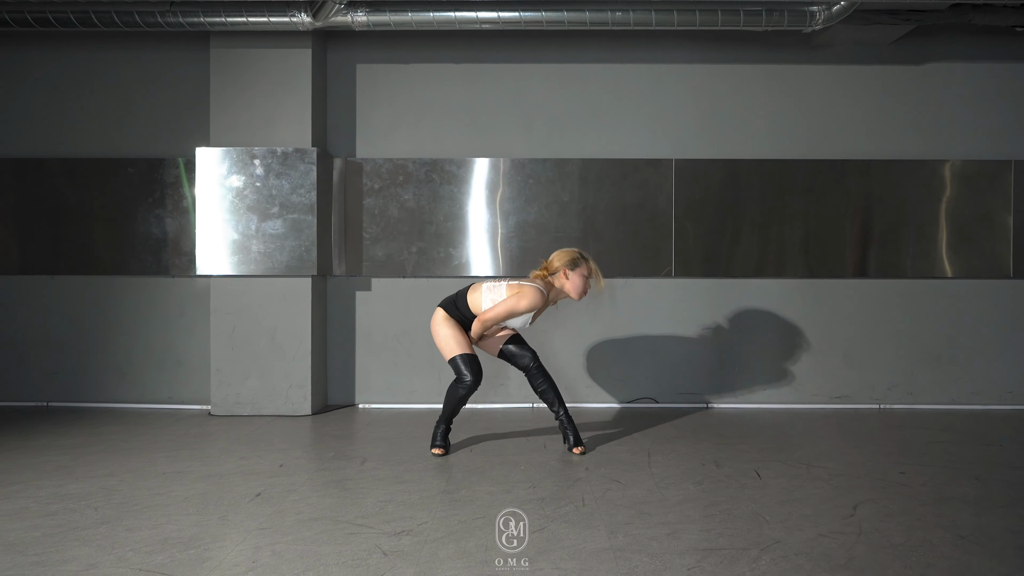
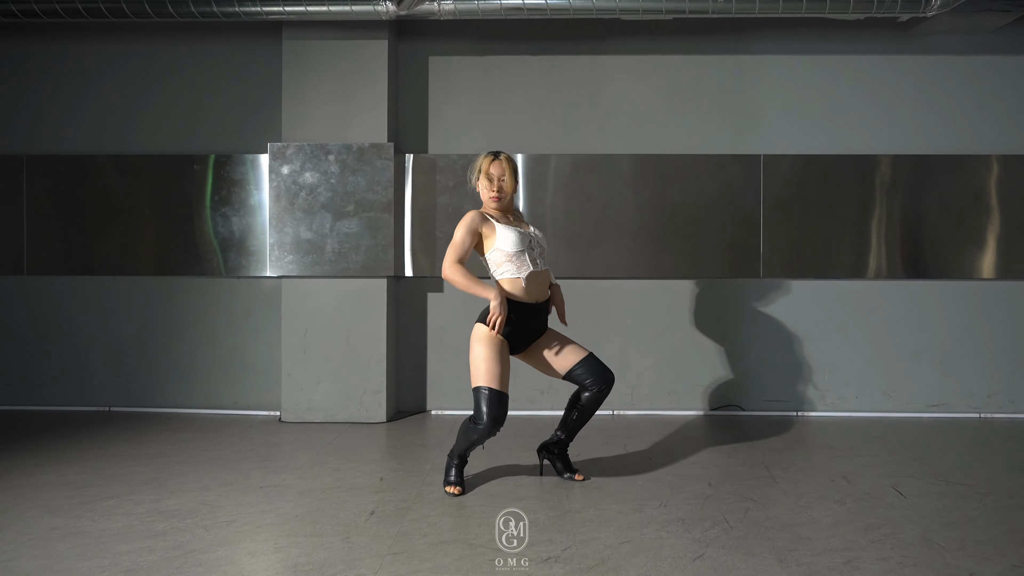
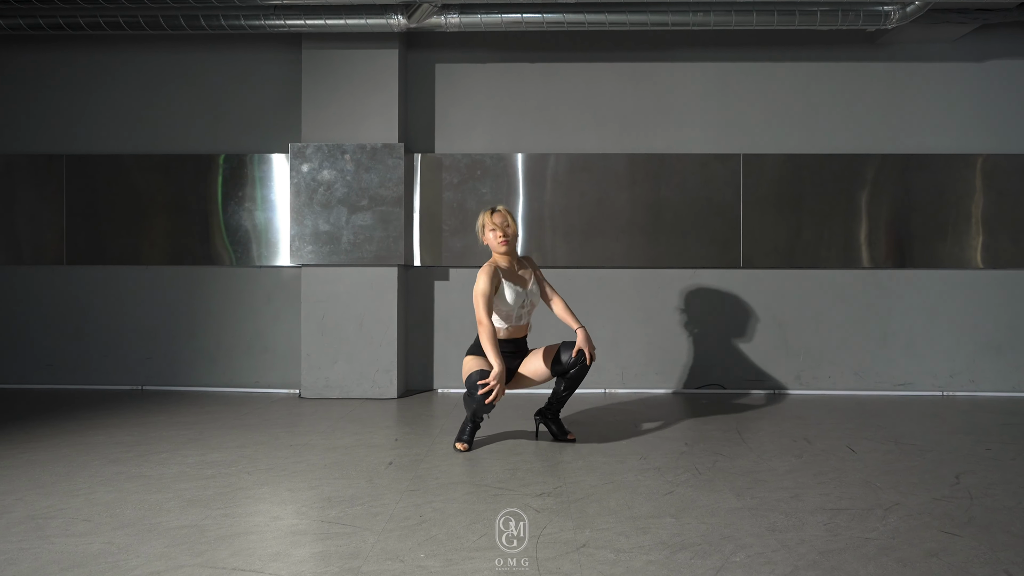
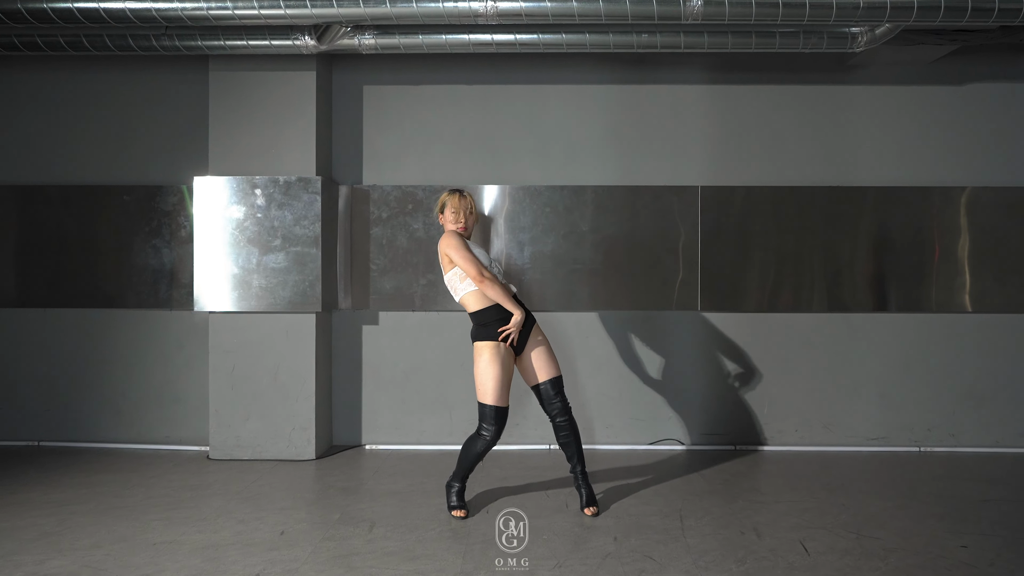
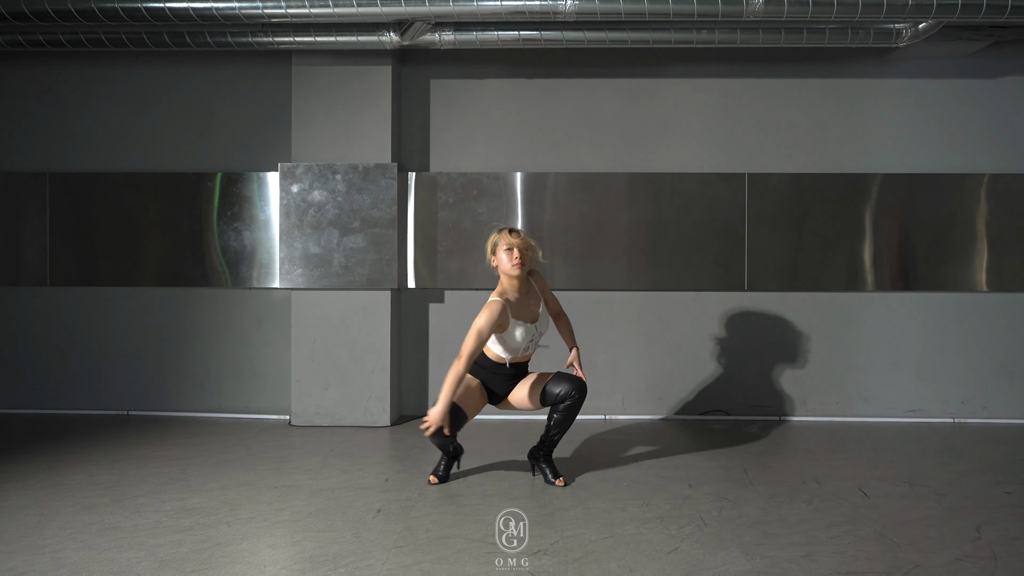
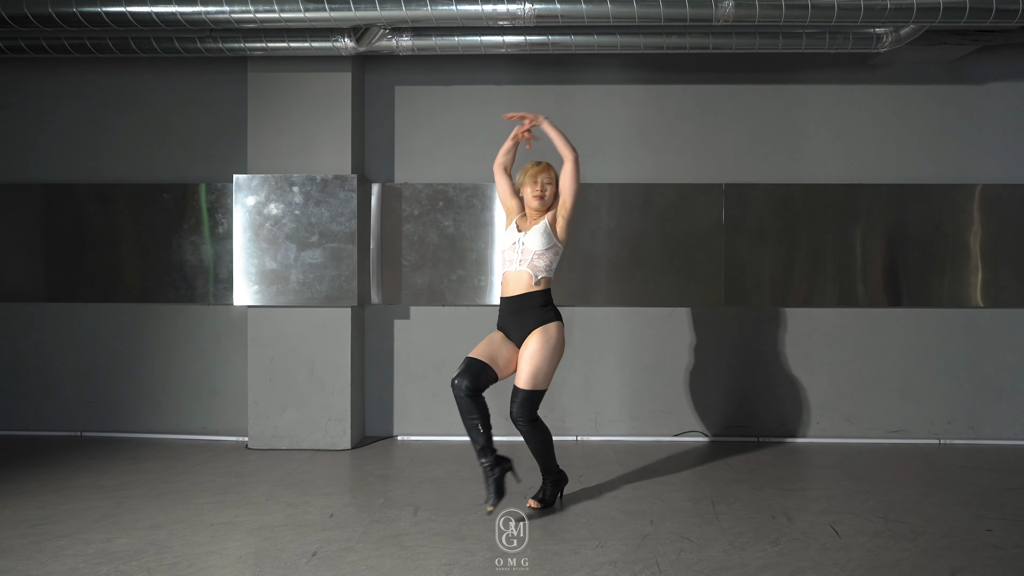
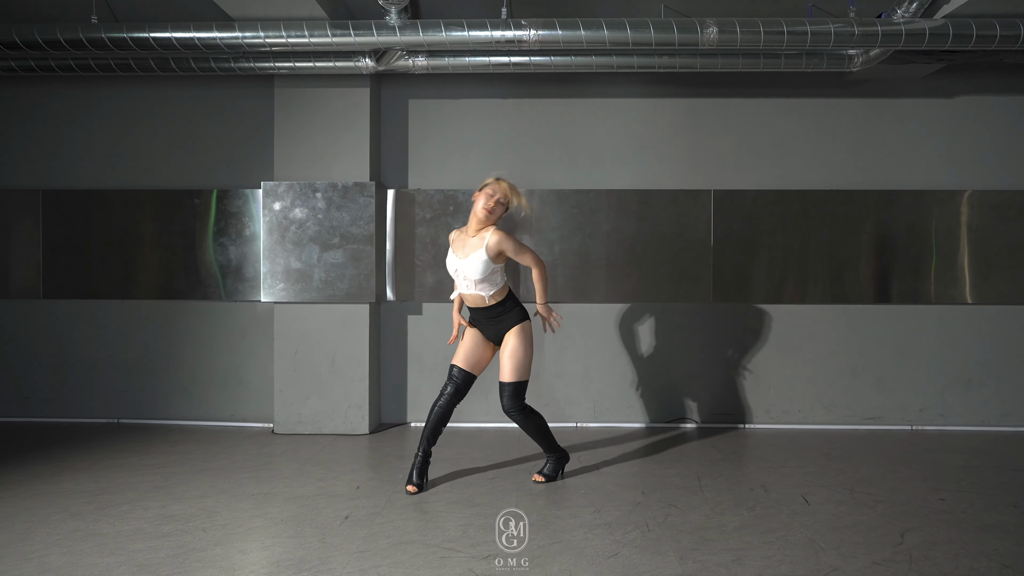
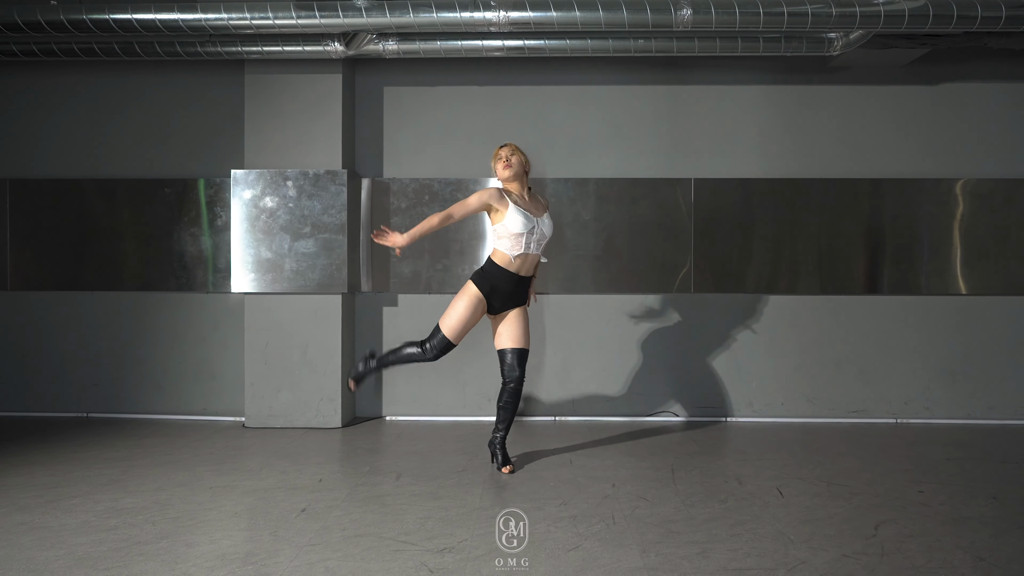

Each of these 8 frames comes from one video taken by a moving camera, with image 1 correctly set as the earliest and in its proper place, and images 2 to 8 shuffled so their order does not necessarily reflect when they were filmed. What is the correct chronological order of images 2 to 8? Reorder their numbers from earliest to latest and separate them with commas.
4, 8, 6, 7, 5, 3, 2
